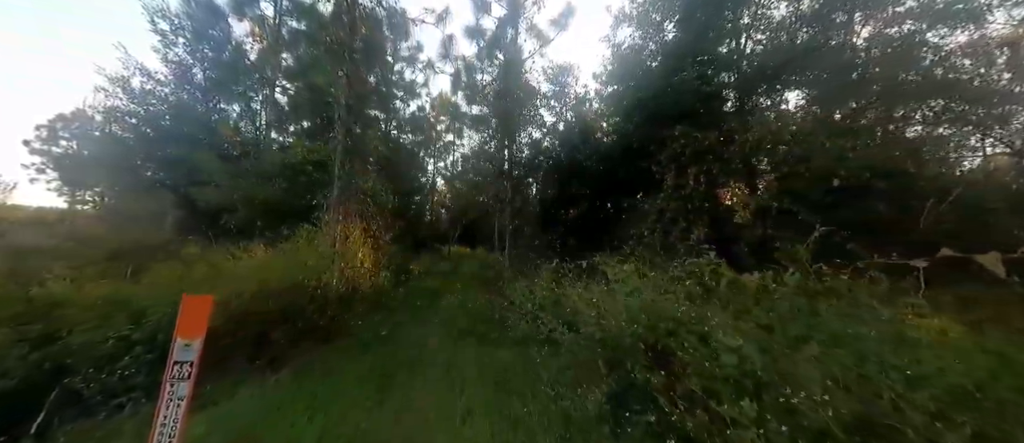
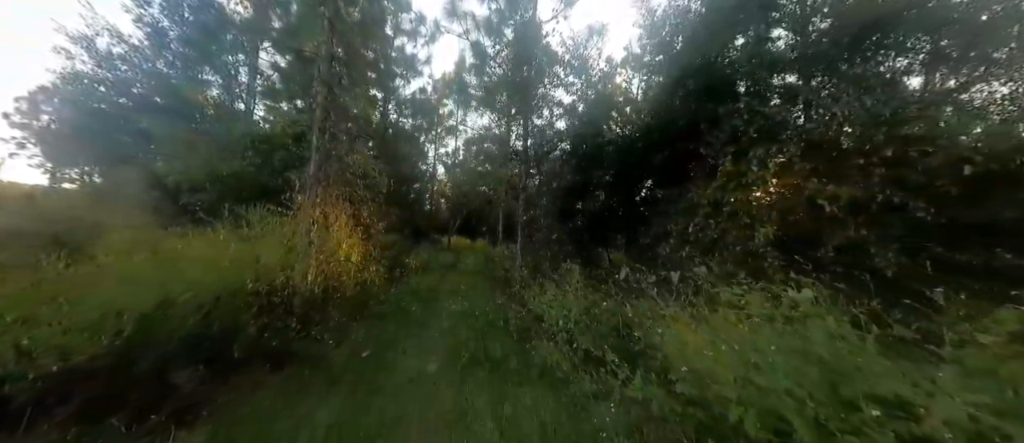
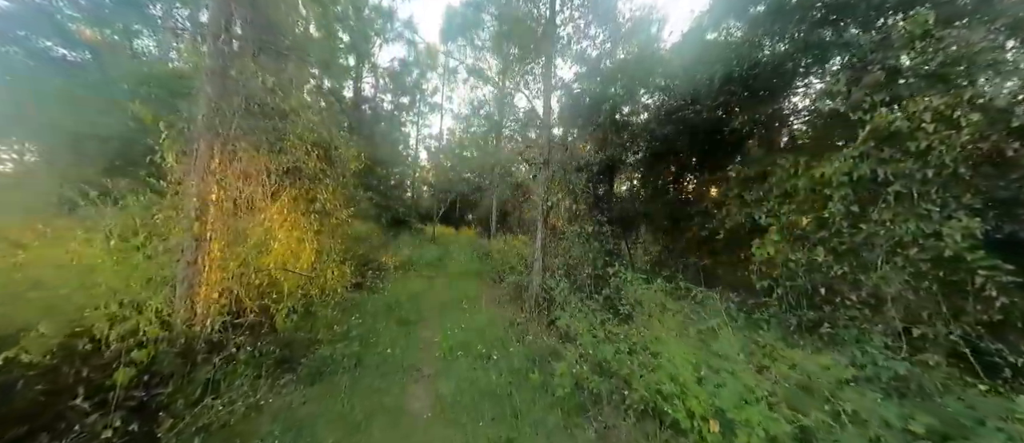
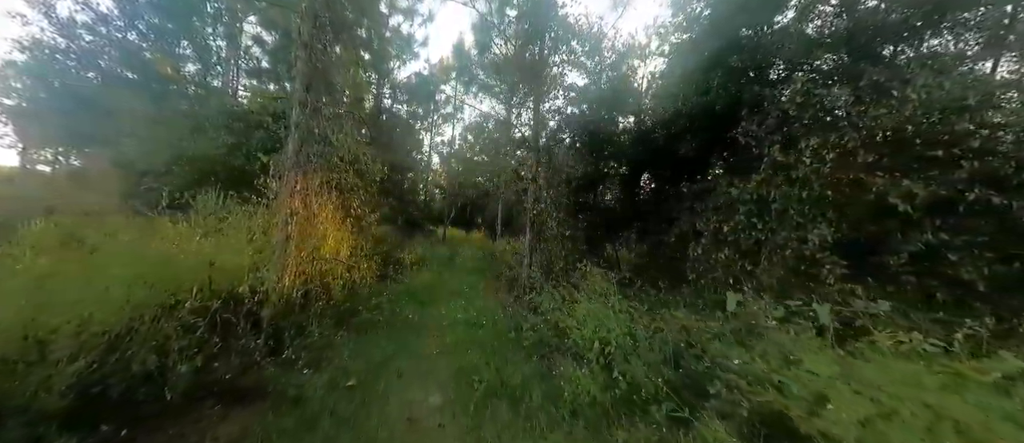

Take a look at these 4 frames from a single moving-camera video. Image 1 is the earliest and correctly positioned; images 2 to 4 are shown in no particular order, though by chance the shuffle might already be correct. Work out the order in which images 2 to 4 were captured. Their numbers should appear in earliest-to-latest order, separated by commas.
2, 4, 3
